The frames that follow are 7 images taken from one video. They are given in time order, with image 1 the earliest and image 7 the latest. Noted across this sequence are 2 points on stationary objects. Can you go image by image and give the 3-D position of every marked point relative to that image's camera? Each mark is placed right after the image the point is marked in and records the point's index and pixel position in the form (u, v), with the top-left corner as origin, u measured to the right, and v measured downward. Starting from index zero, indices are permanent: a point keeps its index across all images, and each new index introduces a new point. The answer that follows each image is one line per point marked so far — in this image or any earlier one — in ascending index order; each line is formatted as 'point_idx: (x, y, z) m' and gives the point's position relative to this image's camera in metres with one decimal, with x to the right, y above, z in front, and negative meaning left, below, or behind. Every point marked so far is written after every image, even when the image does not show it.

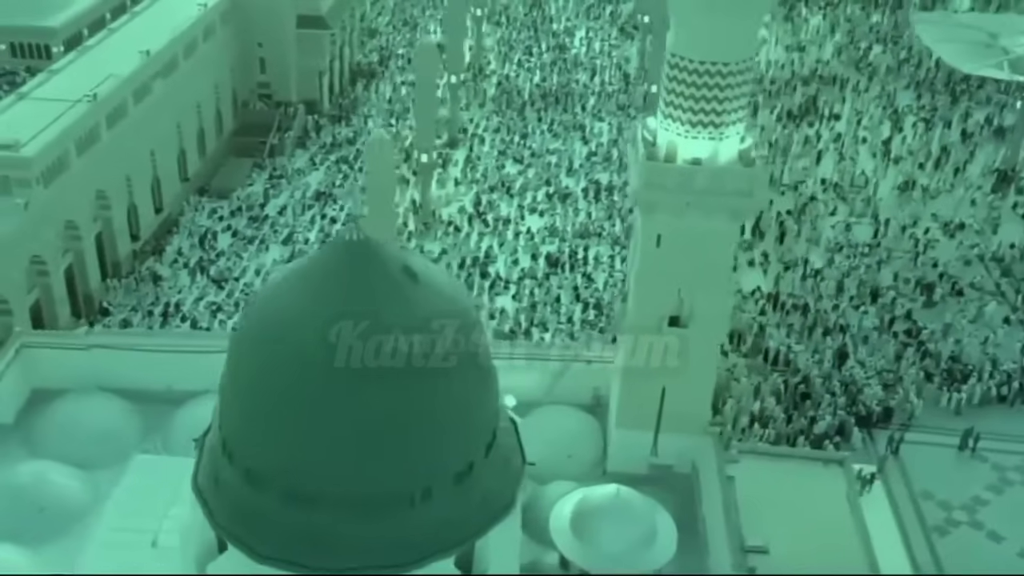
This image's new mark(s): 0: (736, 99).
0: (+2.5, +2.2, +12.6) m
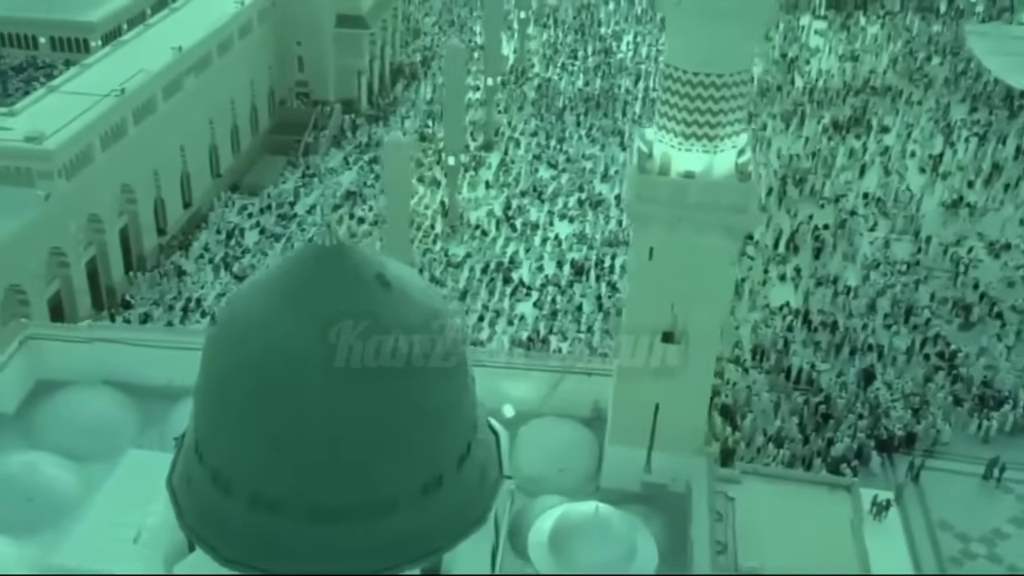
0: (+2.4, +2.0, +12.2) m
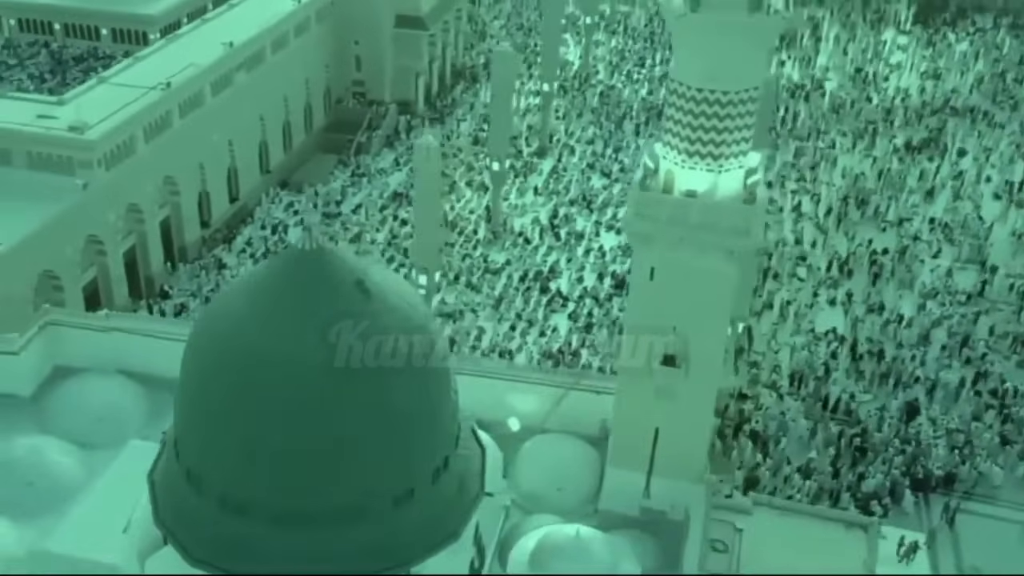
0: (+2.4, +1.7, +11.7) m
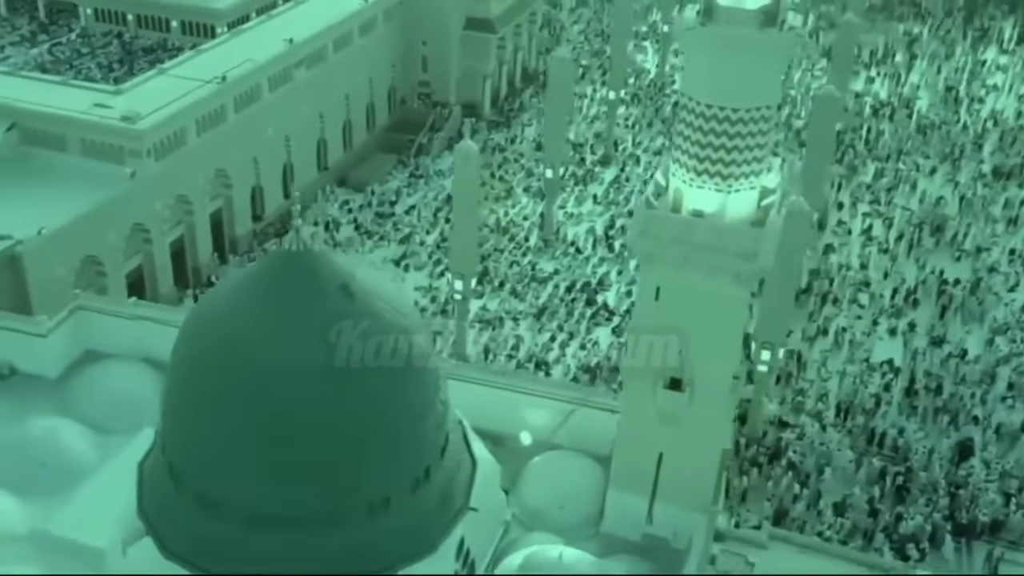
0: (+2.4, +1.4, +11.2) m
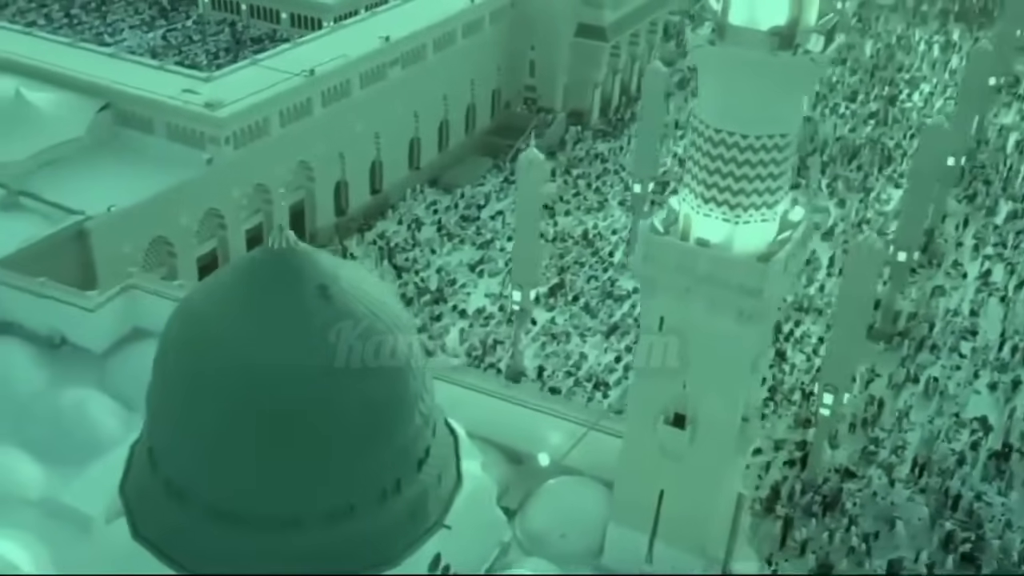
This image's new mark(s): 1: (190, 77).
0: (+2.4, +1.0, +10.5) m
1: (-5.6, +3.7, +19.1) m
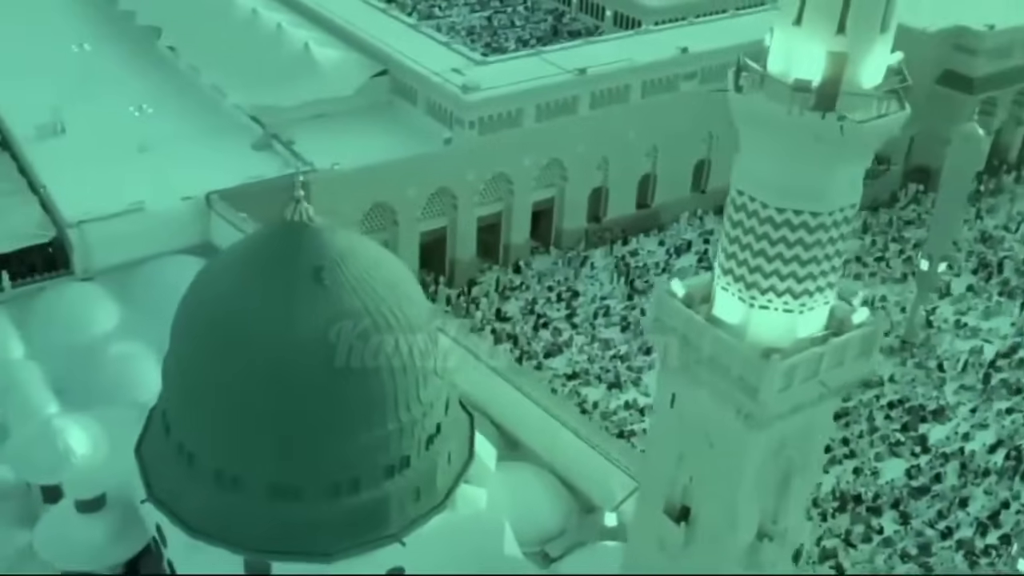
0: (+2.1, +0.2, +8.5) m
1: (-0.7, +4.1, +19.5) m
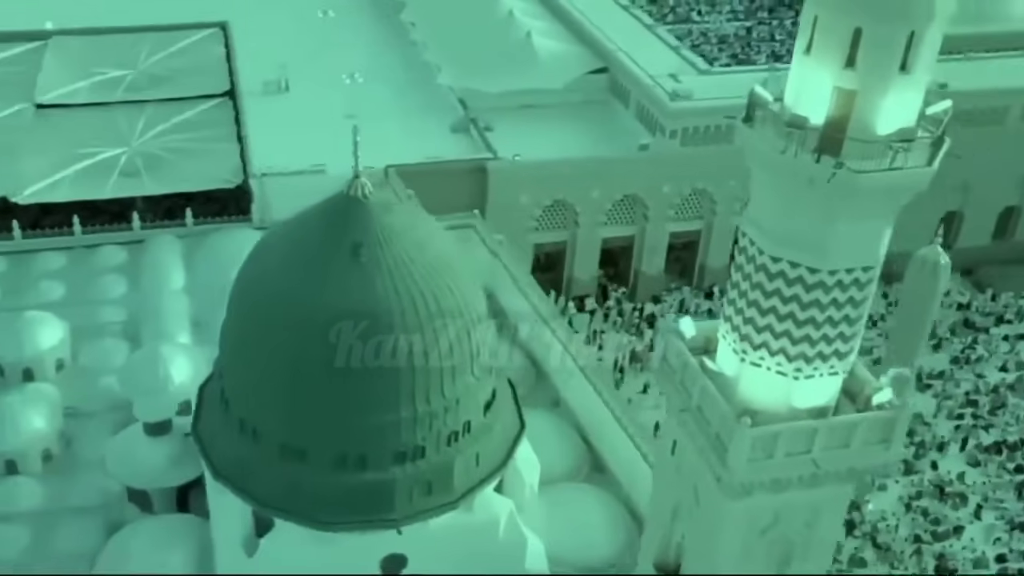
0: (+1.8, -0.2, +7.4) m
1: (+3.2, +3.8, +18.7) m
